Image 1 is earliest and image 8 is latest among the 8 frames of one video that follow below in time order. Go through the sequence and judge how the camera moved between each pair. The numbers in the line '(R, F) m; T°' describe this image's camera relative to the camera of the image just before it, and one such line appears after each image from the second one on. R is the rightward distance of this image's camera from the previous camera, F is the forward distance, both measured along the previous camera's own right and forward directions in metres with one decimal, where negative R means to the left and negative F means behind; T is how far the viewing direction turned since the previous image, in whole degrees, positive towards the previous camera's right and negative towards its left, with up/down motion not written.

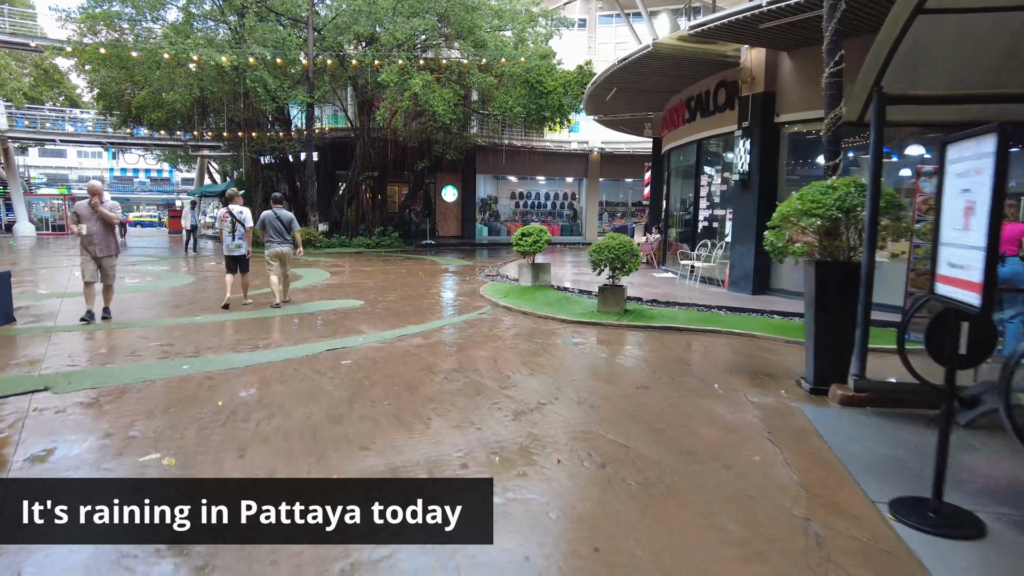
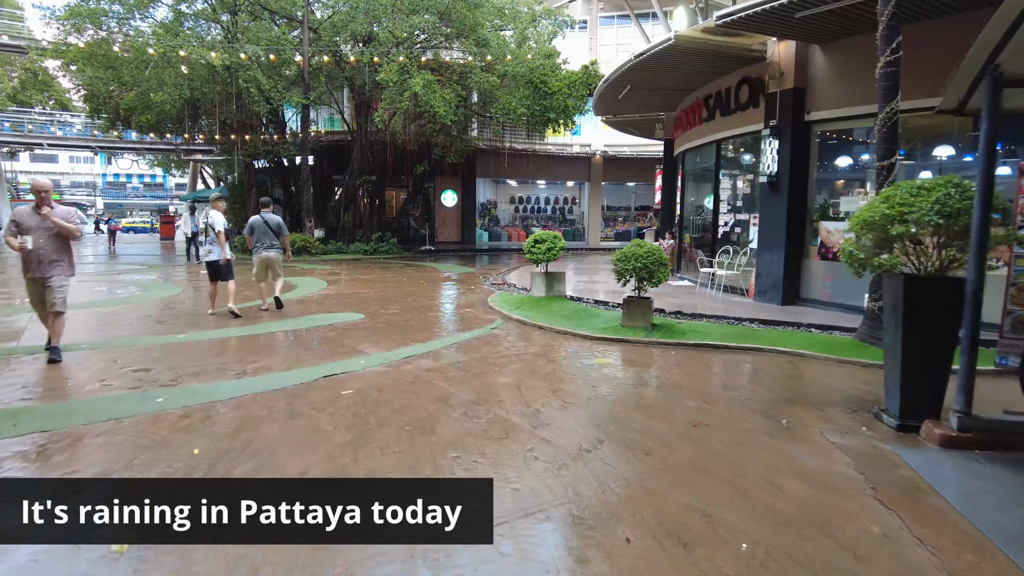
(-0.2, +0.7) m; 0°
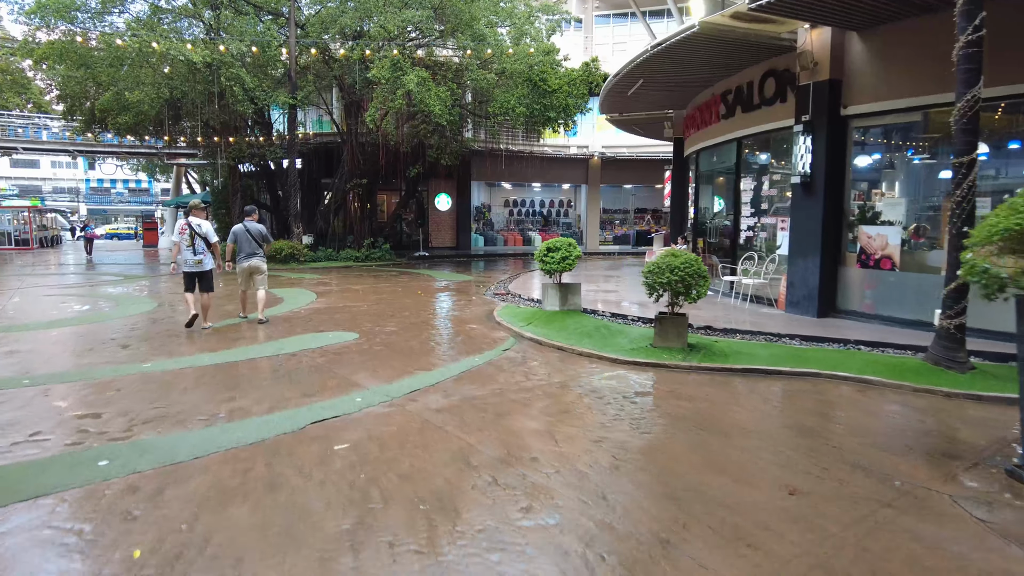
(-0.3, +0.9) m; +1°
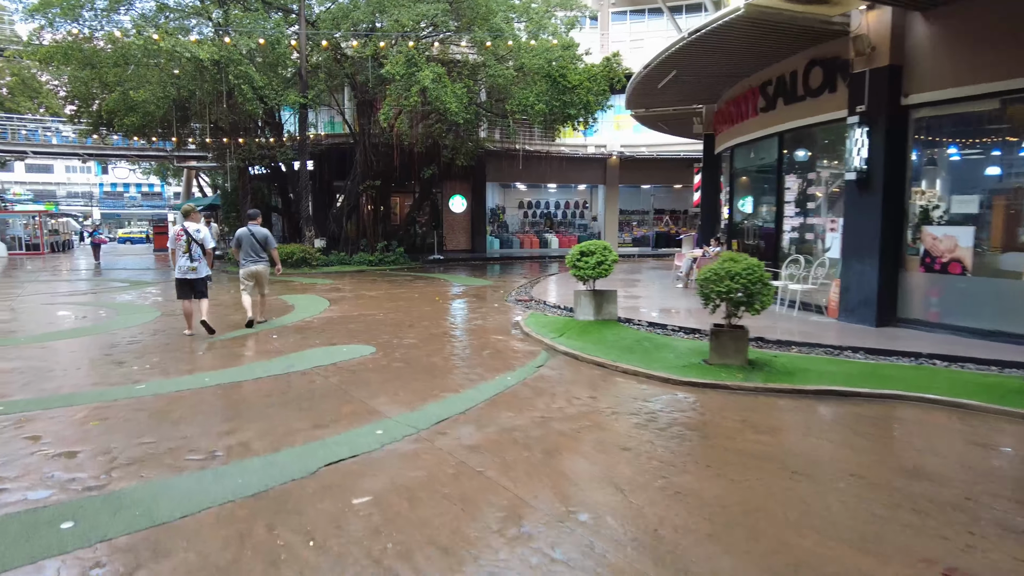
(-0.2, +0.7) m; -1°
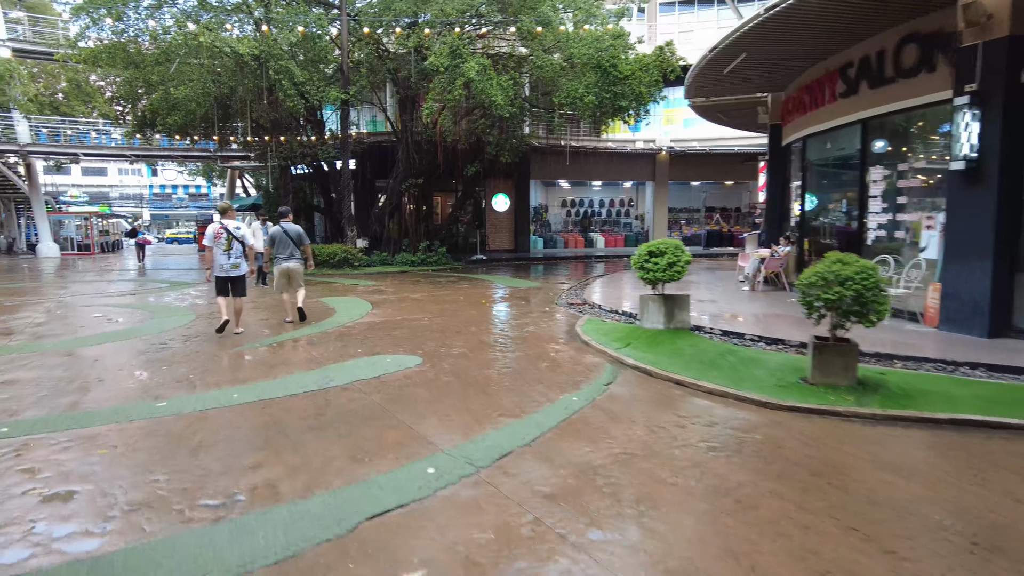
(-0.2, +0.7) m; -3°
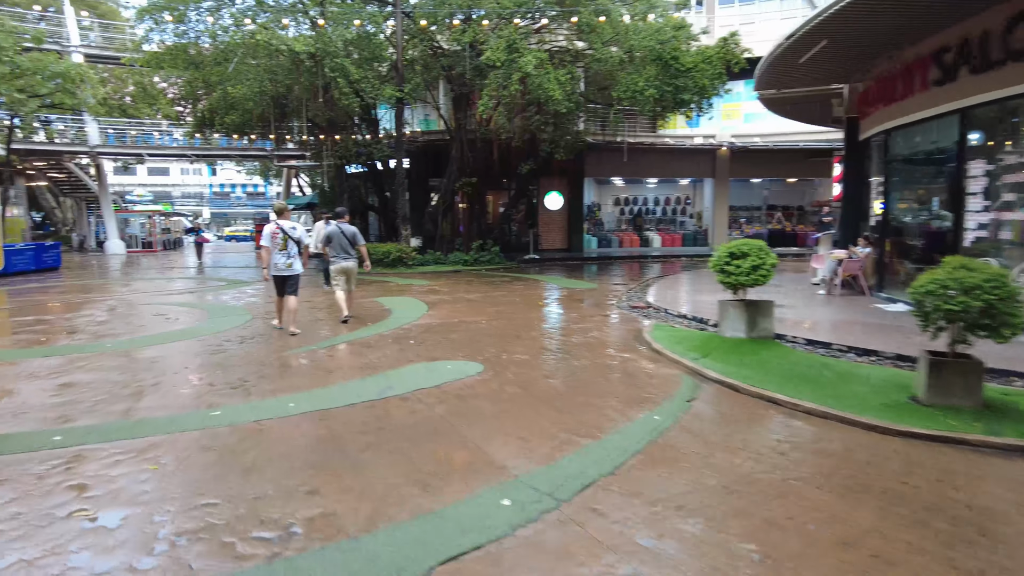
(-0.2, +0.4) m; -4°
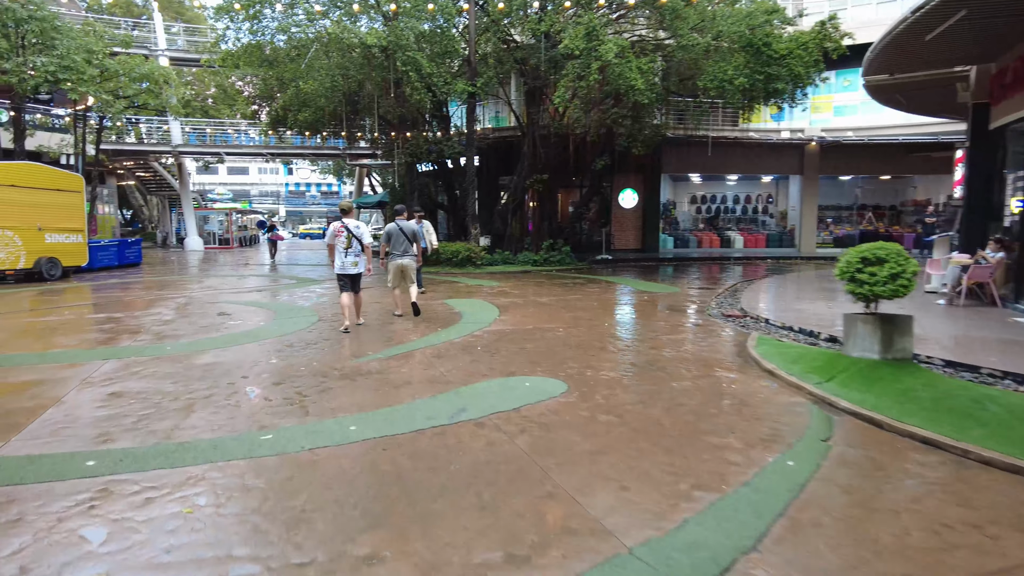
(-0.2, +0.7) m; -6°
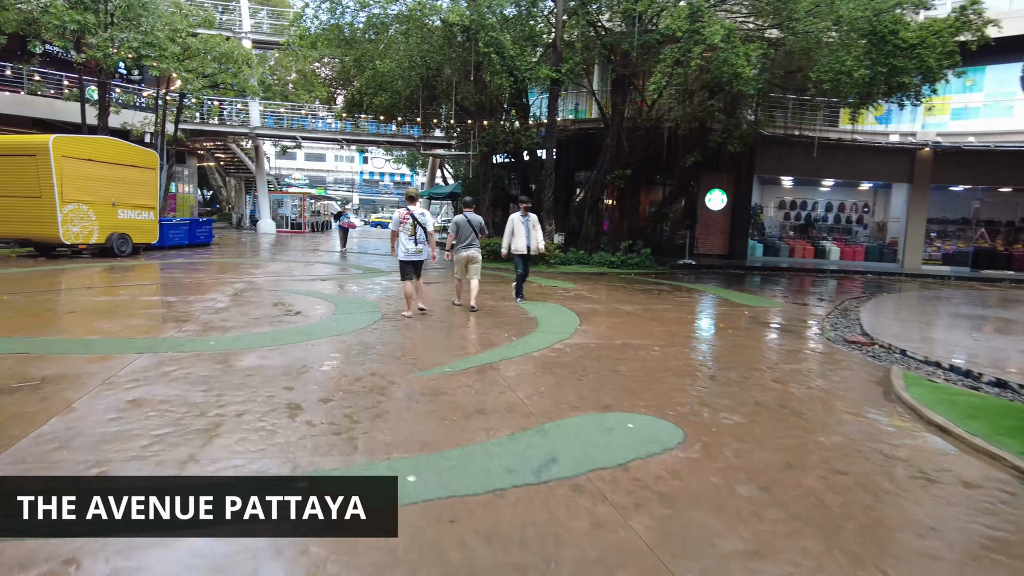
(-0.3, +1.1) m; -6°
